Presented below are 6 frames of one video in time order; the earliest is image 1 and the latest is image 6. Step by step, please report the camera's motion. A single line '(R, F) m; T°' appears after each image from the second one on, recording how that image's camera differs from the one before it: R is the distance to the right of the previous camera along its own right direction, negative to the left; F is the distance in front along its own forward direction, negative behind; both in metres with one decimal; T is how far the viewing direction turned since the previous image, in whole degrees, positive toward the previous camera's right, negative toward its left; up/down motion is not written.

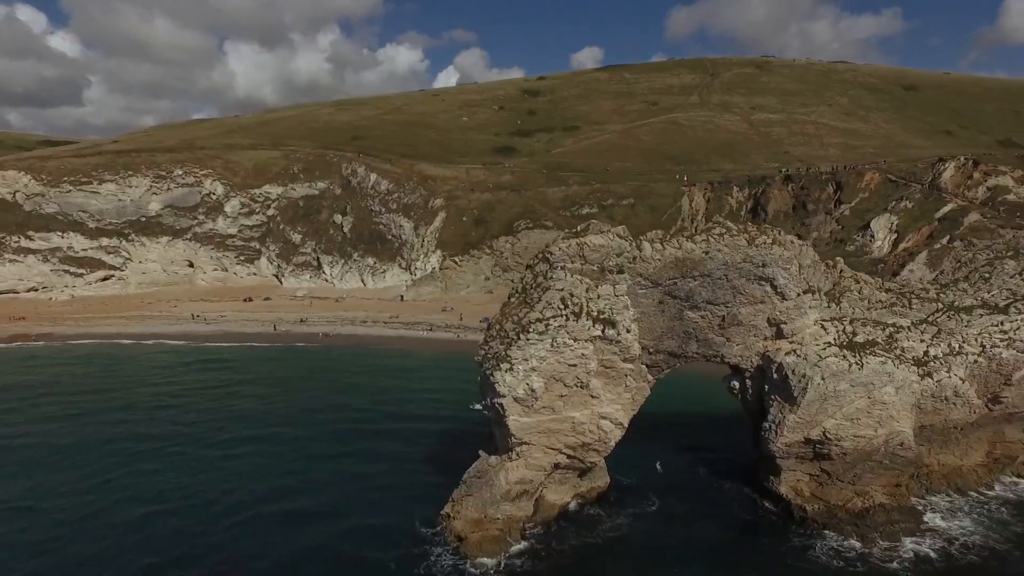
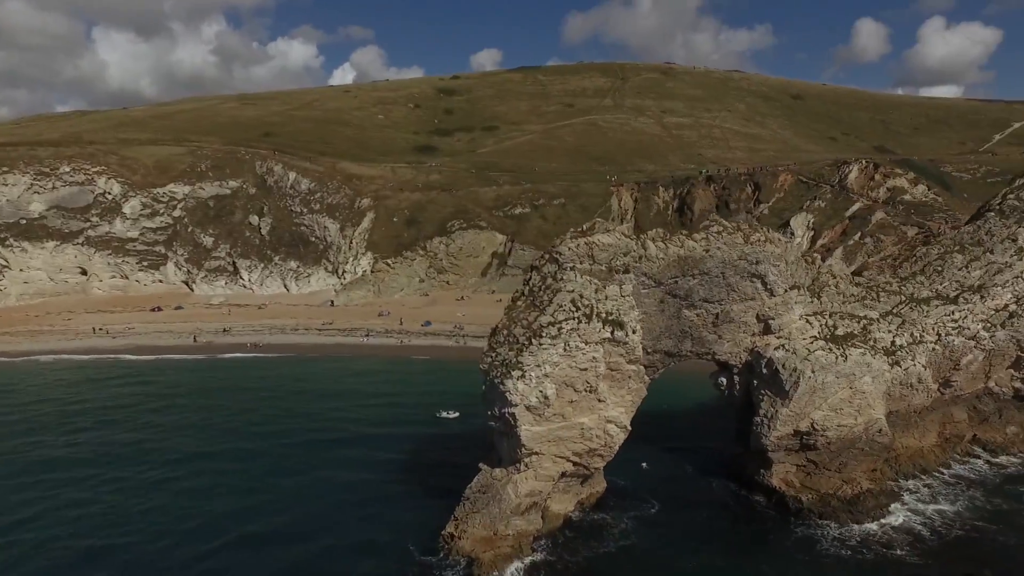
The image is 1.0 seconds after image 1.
(-3.3, +1.3) m; +8°
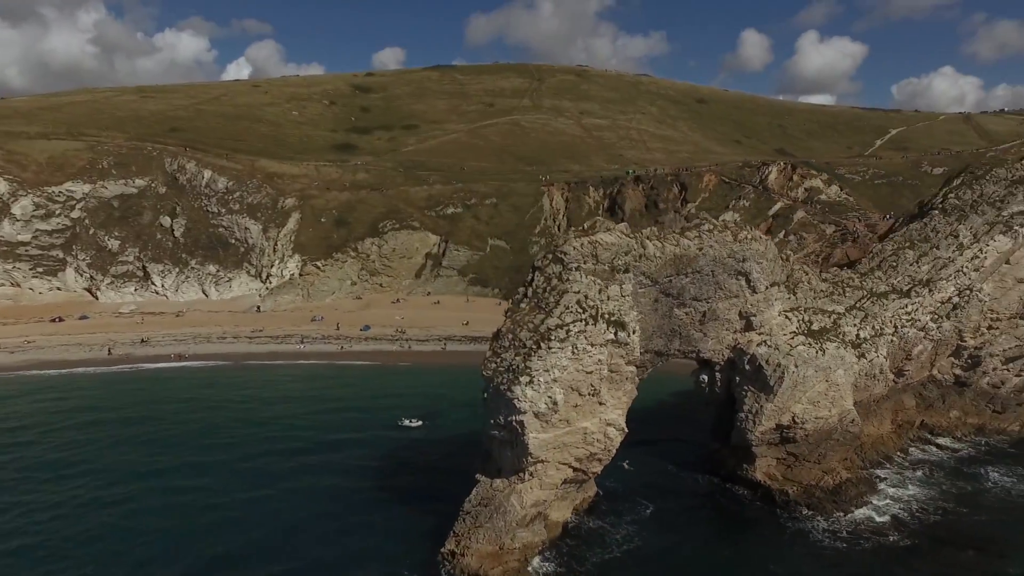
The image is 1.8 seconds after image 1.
(-2.8, +1.2) m; +8°
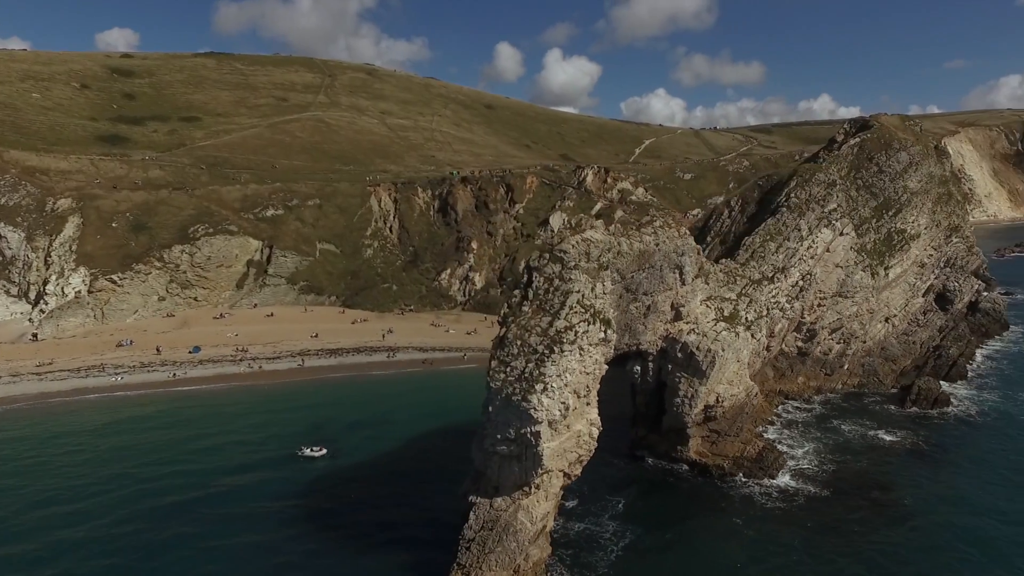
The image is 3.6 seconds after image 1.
(-6.3, +2.3) m; +20°
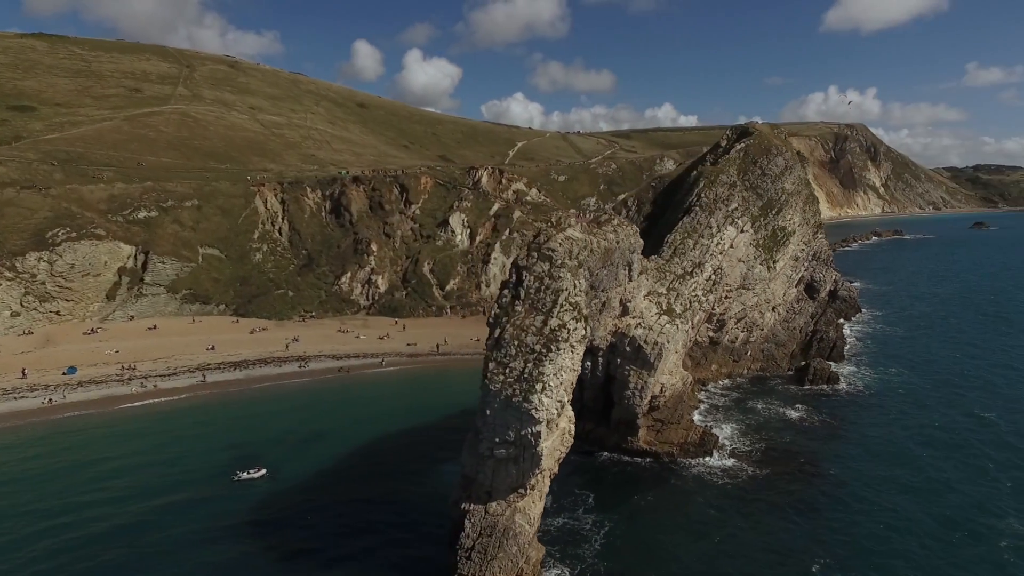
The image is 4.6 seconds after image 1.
(-3.5, +0.7) m; +12°
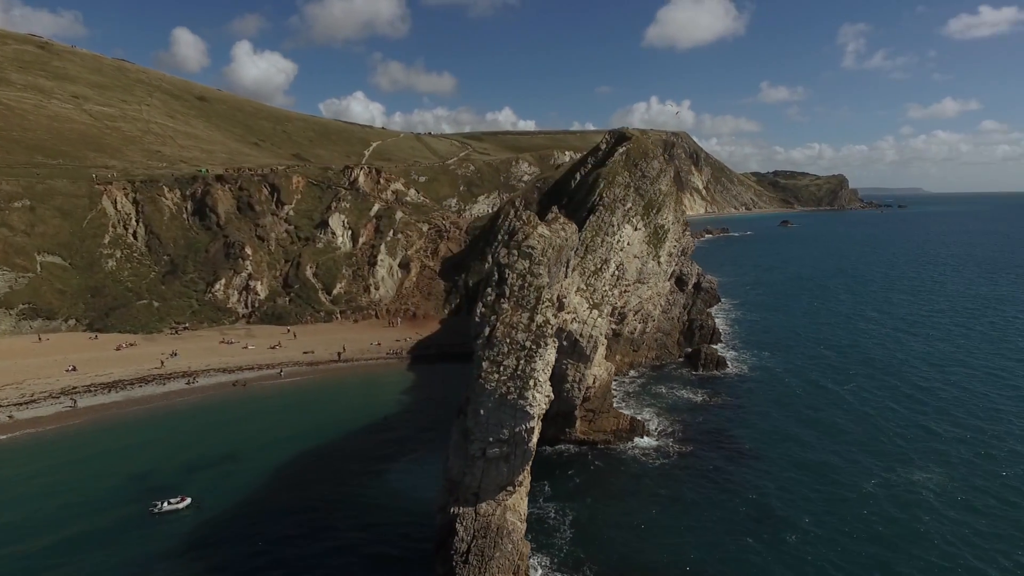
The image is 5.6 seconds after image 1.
(-3.8, +0.3) m; +13°
